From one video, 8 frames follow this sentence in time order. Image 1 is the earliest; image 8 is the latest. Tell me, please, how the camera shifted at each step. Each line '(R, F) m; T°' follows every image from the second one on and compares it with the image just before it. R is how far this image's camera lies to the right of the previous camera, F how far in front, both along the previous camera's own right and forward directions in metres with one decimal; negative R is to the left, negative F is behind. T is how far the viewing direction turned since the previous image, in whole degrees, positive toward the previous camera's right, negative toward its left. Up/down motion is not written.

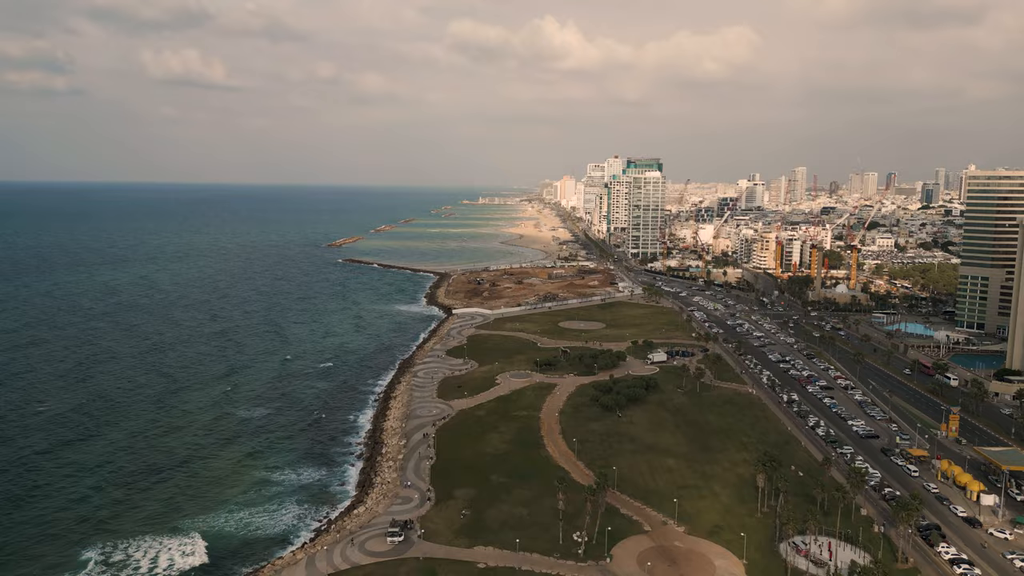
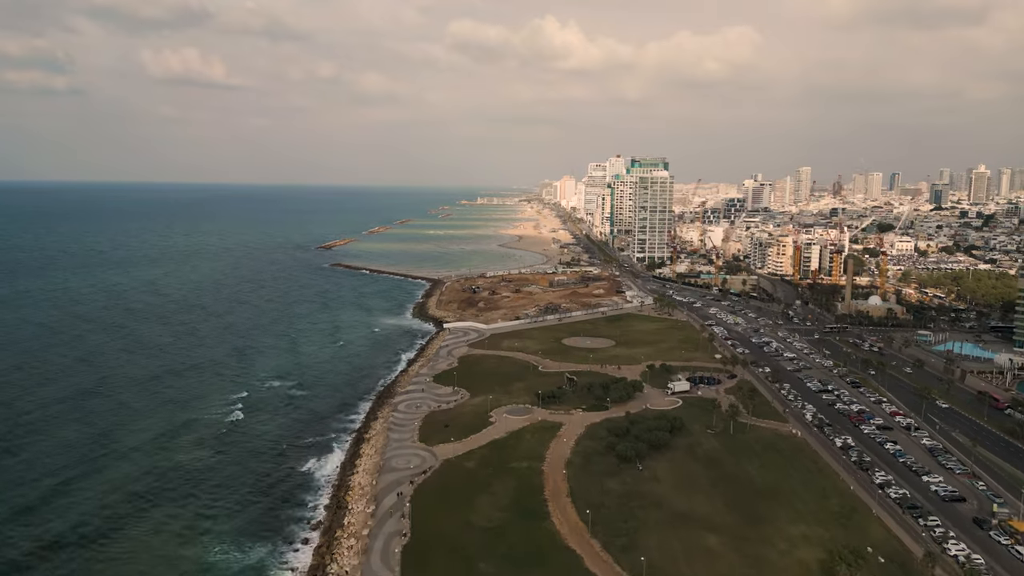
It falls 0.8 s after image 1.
(+0.1, +9.3) m; 0°
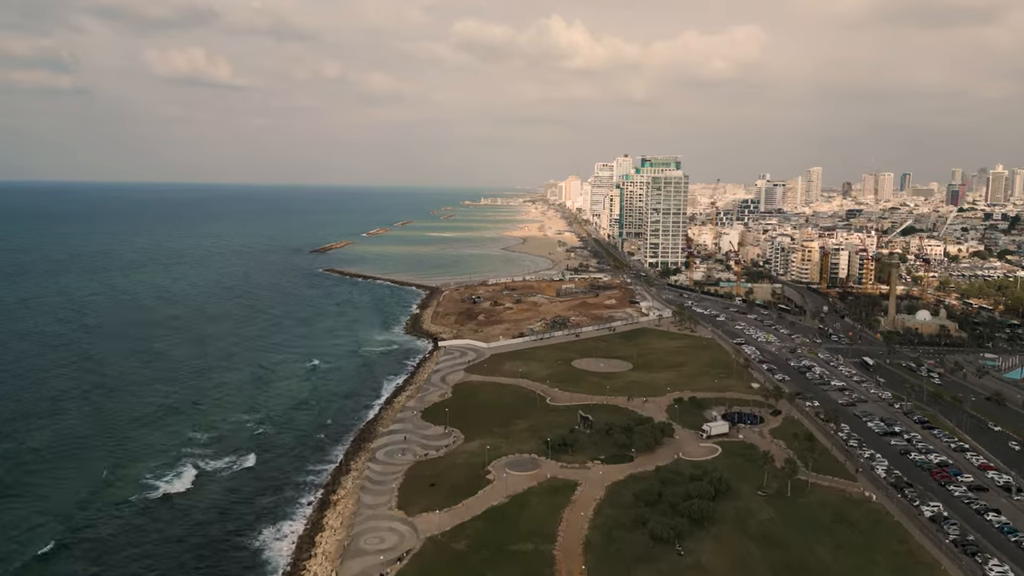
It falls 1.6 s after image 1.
(+0.1, +9.2) m; 0°
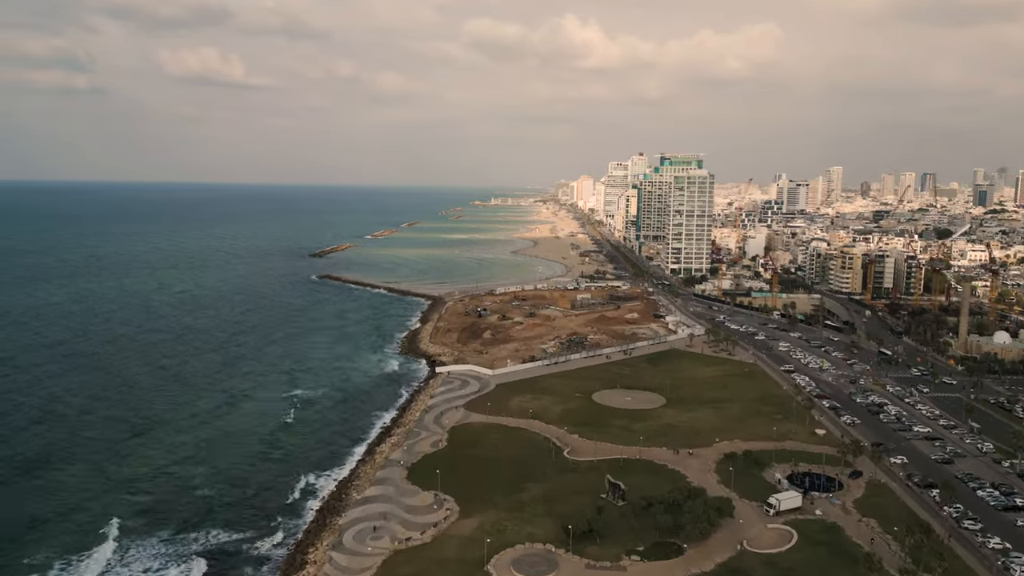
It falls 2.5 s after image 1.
(+0.1, +10.3) m; -1°
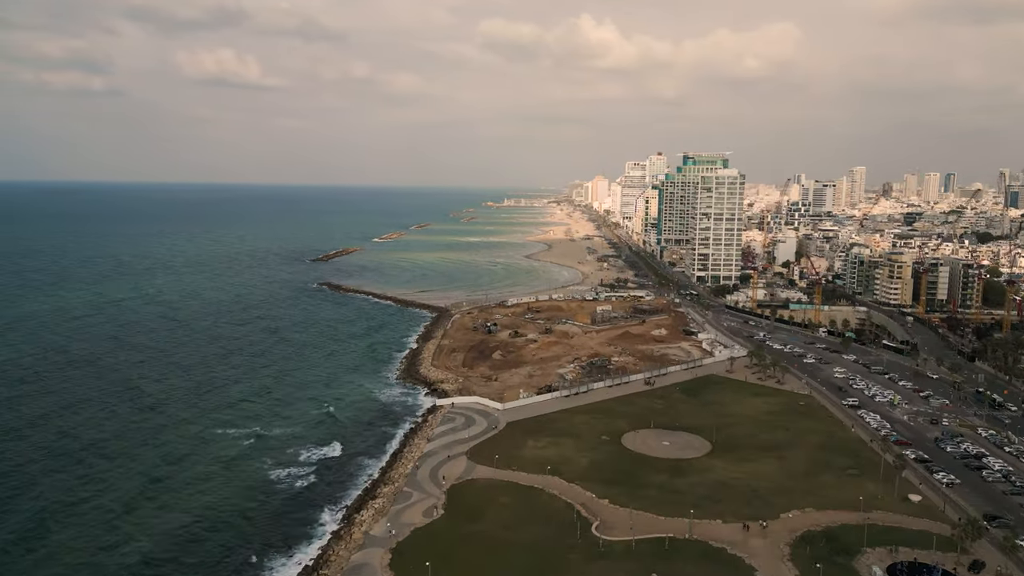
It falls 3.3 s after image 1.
(0.0, +9.1) m; -1°
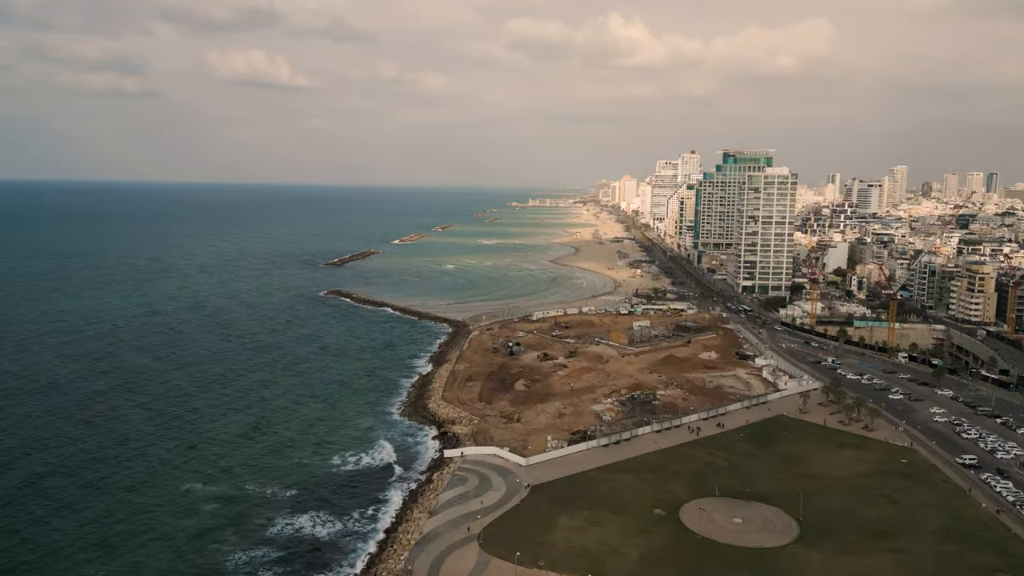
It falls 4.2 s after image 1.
(-0.1, +10.2) m; -2°
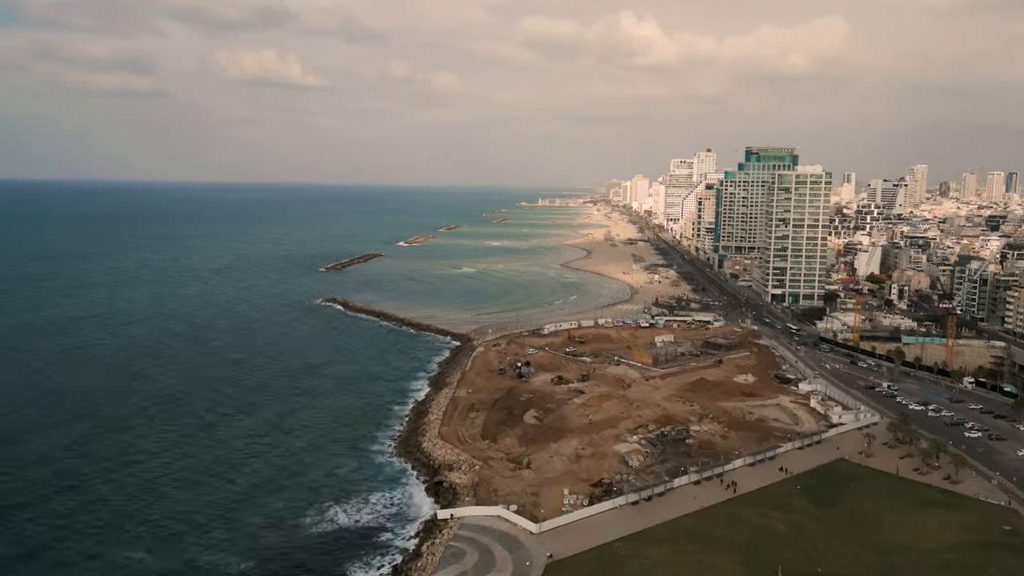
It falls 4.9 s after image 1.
(0.0, +8.0) m; -1°
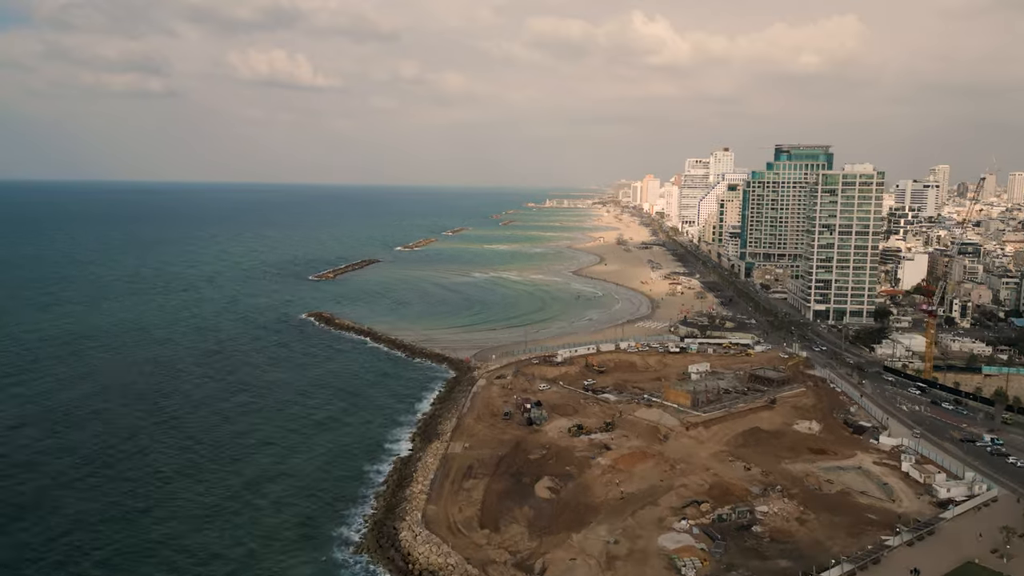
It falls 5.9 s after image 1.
(0.0, +11.4) m; -1°
